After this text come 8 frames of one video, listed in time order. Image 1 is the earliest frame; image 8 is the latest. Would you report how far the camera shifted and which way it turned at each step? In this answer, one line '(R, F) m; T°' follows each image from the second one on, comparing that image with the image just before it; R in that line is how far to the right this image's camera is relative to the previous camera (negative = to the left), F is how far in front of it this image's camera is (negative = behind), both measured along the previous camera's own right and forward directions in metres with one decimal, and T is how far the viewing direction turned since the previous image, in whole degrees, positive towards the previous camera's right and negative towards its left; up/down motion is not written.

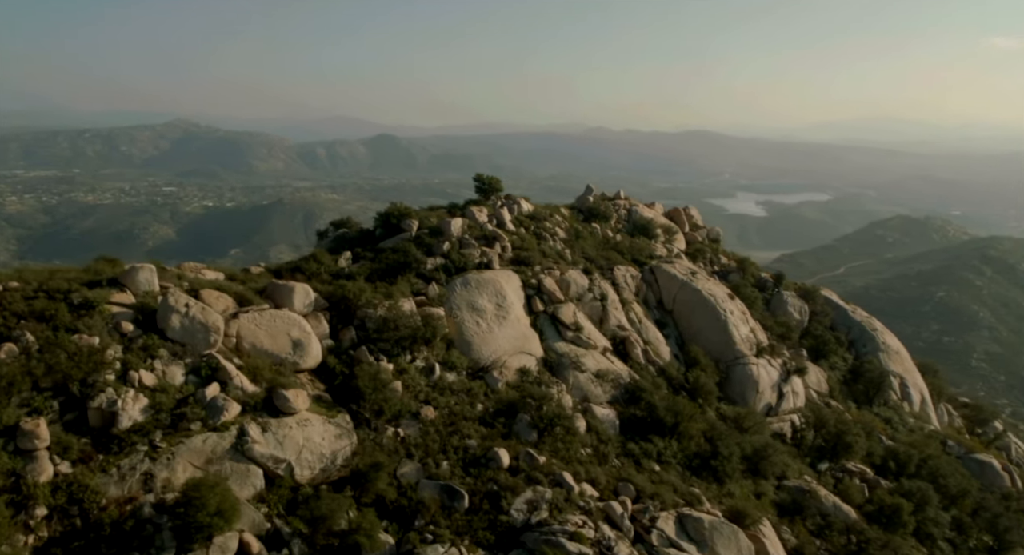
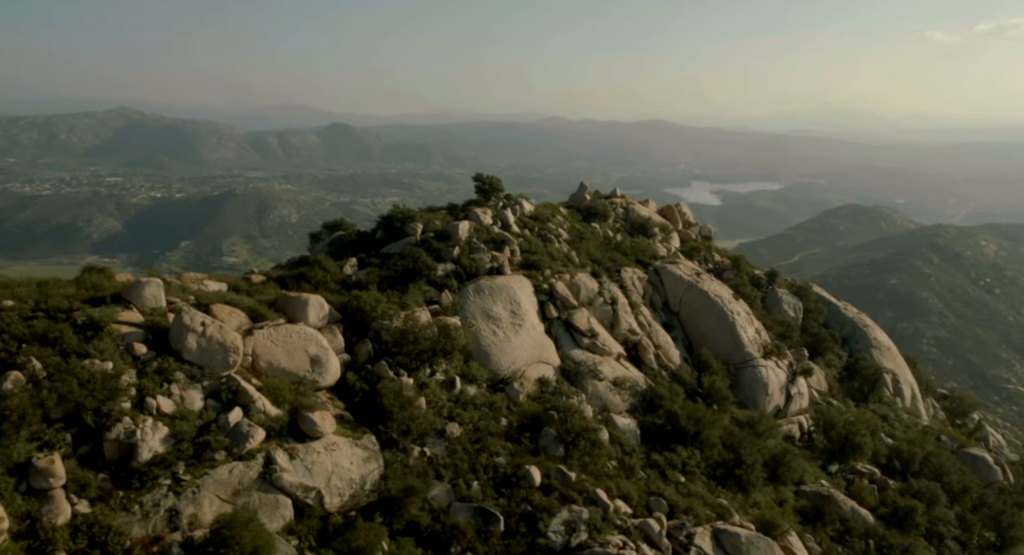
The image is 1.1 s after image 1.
(-1.6, +0.8) m; +3°
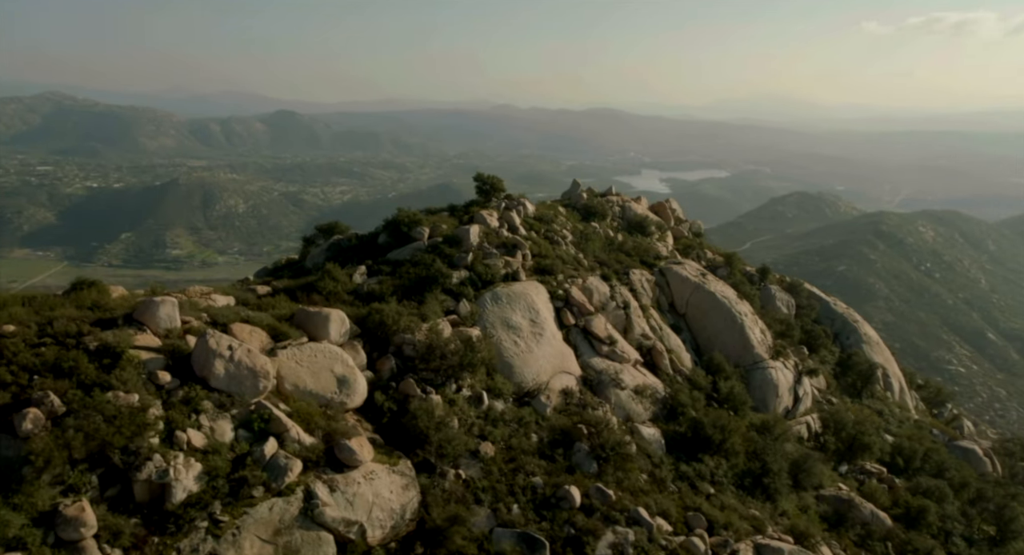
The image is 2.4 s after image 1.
(-1.8, +0.9) m; +4°
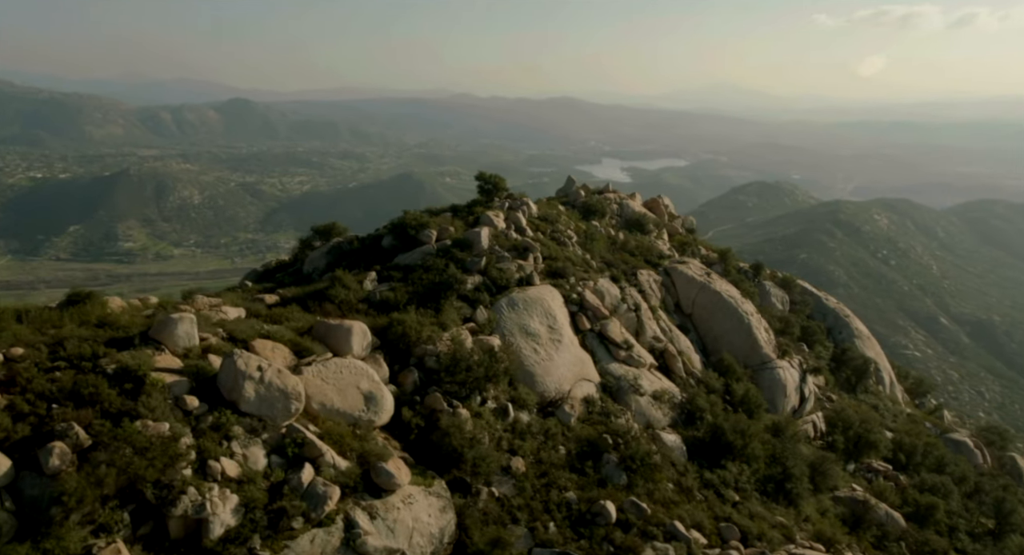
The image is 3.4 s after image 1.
(-1.4, +0.7) m; +3°
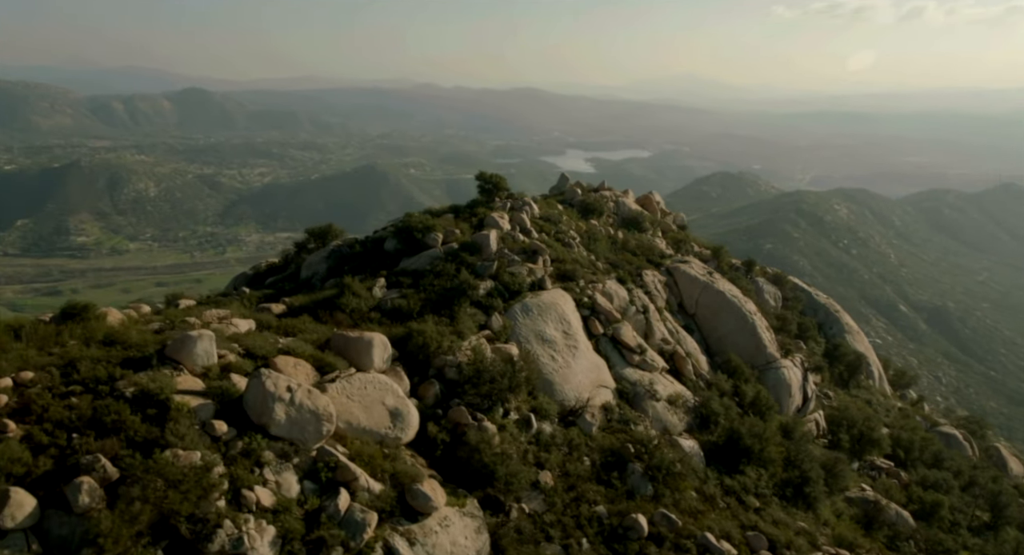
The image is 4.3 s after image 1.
(-1.2, +0.6) m; +3°
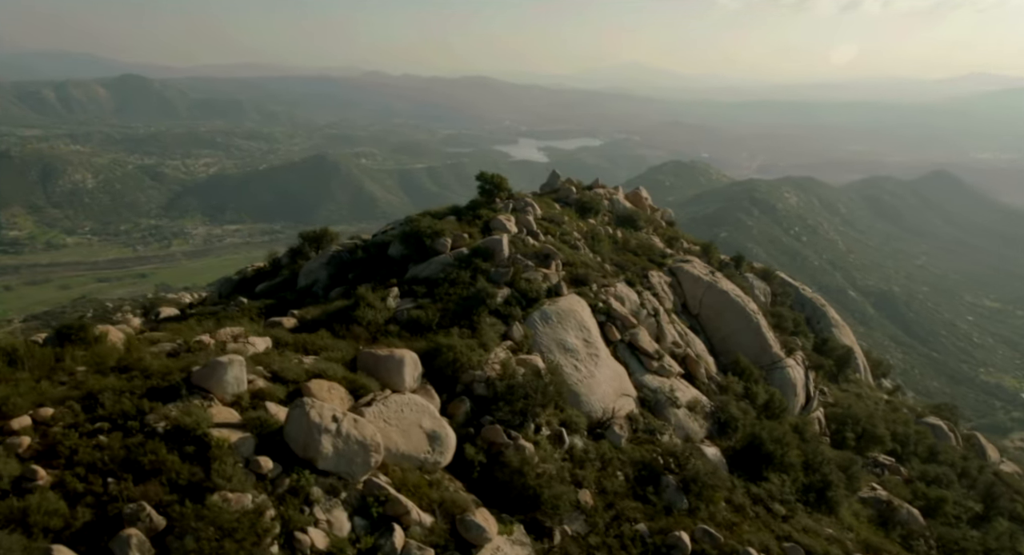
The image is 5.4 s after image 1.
(-1.6, +0.8) m; +4°
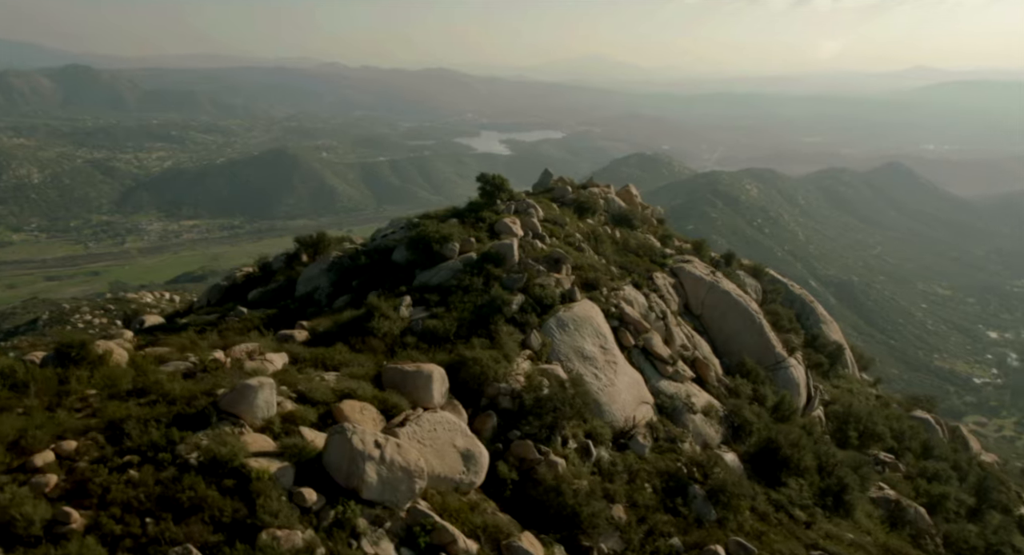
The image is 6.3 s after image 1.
(-1.2, +0.6) m; +3°
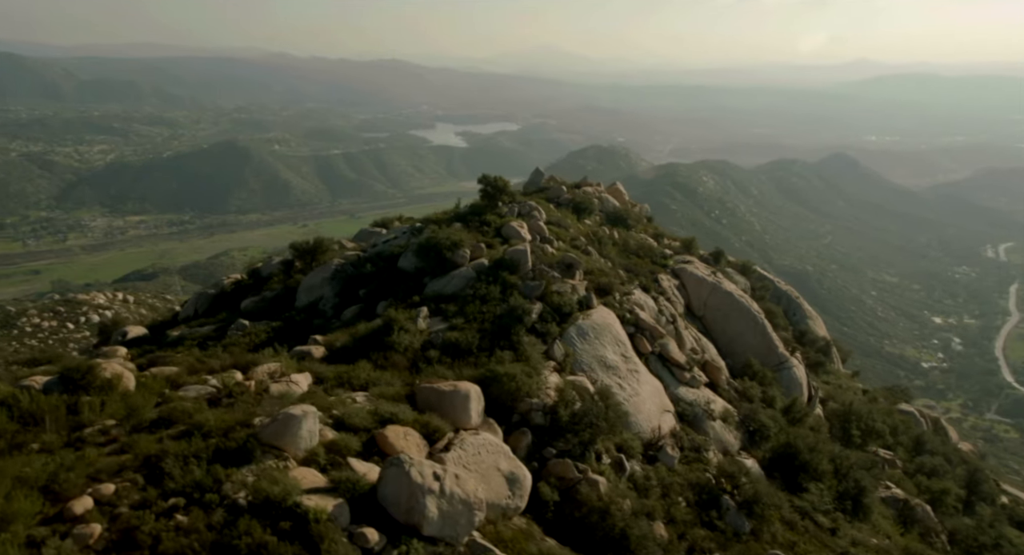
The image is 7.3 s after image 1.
(-1.4, +0.6) m; +3°
